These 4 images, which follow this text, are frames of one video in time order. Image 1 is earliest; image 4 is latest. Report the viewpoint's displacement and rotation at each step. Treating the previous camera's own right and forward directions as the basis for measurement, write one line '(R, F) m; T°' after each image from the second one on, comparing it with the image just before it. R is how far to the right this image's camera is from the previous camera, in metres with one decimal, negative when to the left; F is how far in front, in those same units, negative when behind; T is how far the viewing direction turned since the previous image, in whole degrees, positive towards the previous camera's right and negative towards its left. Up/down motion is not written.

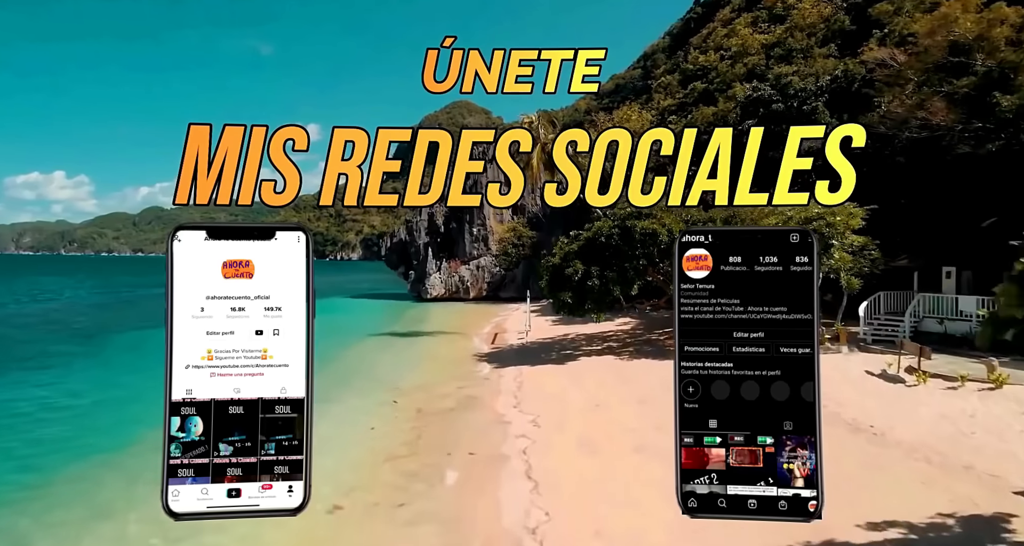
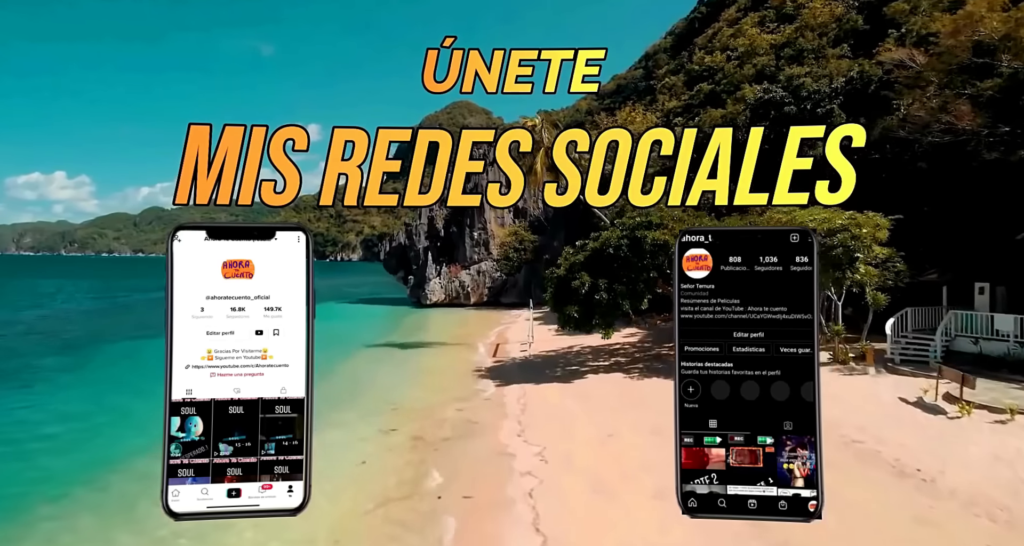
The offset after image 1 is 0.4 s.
(-0.1, +0.8) m; 0°
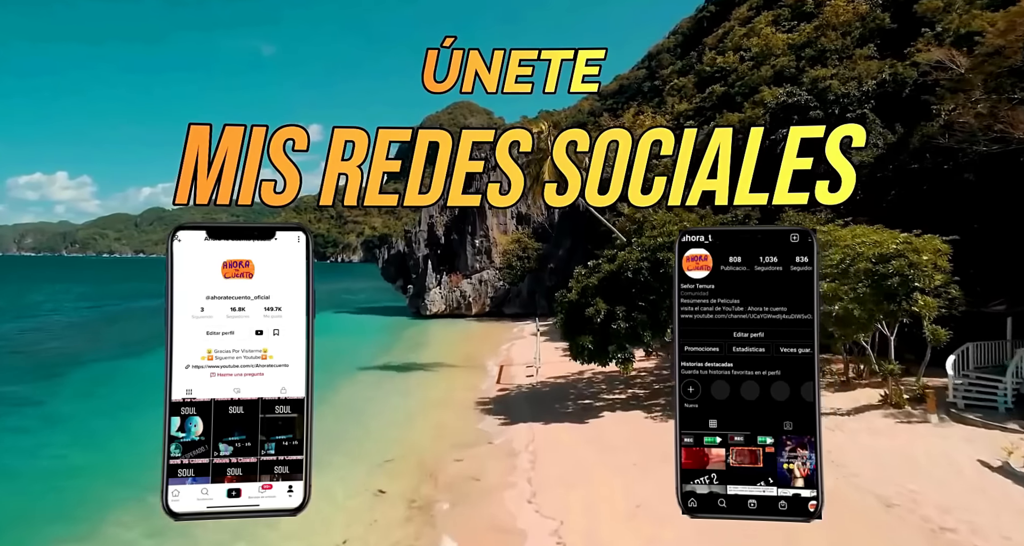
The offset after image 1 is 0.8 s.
(-0.1, +1.5) m; 0°
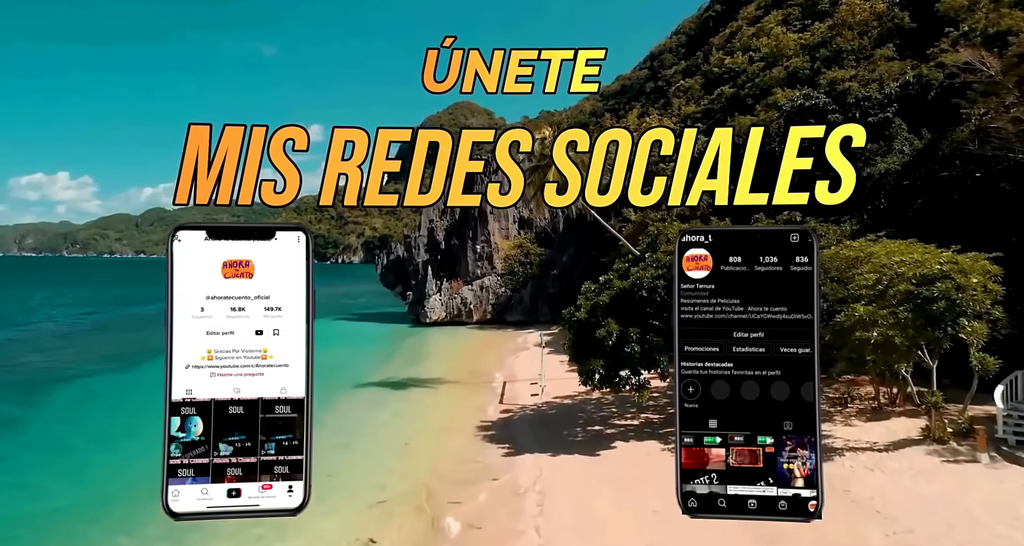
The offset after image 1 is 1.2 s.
(-0.1, +1.0) m; 0°
